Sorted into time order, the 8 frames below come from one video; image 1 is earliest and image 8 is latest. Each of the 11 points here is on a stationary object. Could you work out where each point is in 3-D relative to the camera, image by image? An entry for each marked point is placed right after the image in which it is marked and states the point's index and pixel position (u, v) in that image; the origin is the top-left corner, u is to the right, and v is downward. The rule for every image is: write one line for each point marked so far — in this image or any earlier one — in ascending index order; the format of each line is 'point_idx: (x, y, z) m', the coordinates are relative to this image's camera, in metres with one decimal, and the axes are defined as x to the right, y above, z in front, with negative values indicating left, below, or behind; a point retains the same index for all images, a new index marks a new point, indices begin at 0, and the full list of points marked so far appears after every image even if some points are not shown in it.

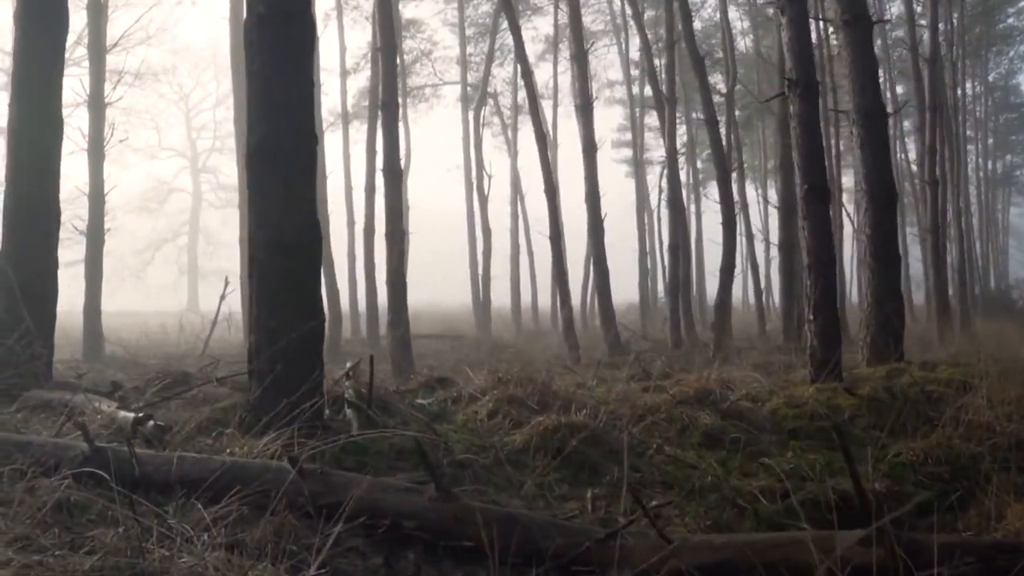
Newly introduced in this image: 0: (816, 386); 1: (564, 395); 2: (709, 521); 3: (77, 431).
0: (+2.8, -0.9, +8.1) m
1: (+0.4, -0.9, +7.4) m
2: (+1.2, -1.4, +5.4) m
3: (-2.8, -0.9, +5.7) m
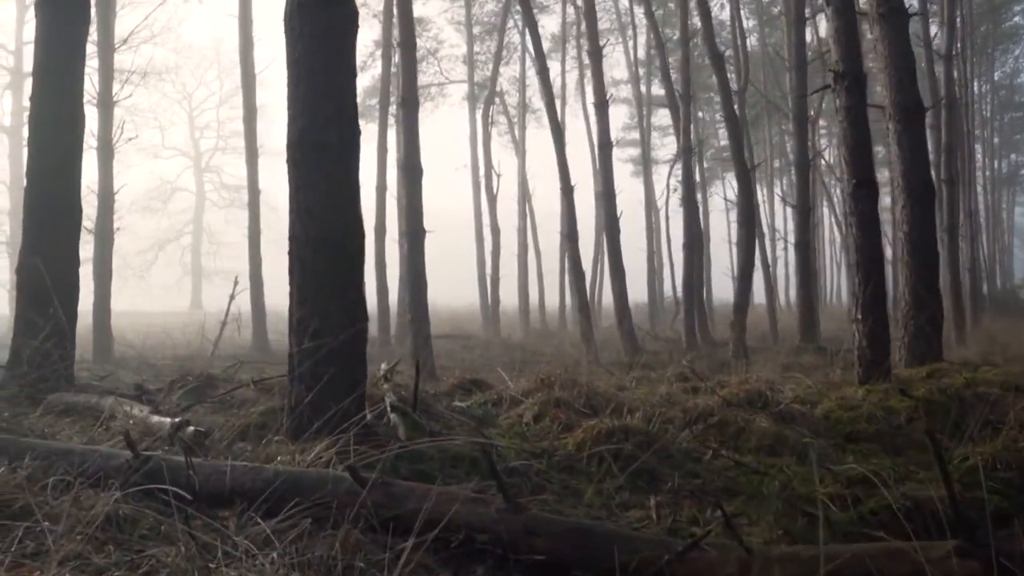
0: (+3.1, -0.9, +7.9) m
1: (+0.8, -0.9, +7.1) m
2: (+1.5, -1.4, +5.1) m
3: (-2.5, -0.9, +5.5) m
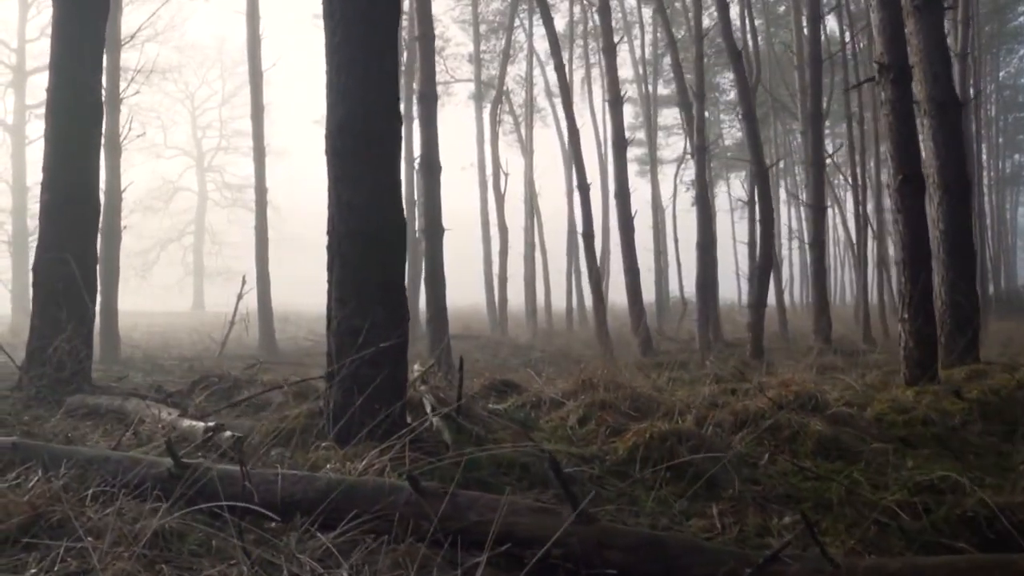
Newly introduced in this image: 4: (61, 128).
0: (+3.4, -0.9, +7.6) m
1: (+1.1, -0.9, +6.8) m
2: (+1.9, -1.3, +4.8) m
3: (-2.2, -0.9, +5.2) m
4: (-4.1, +1.5, +8.2) m
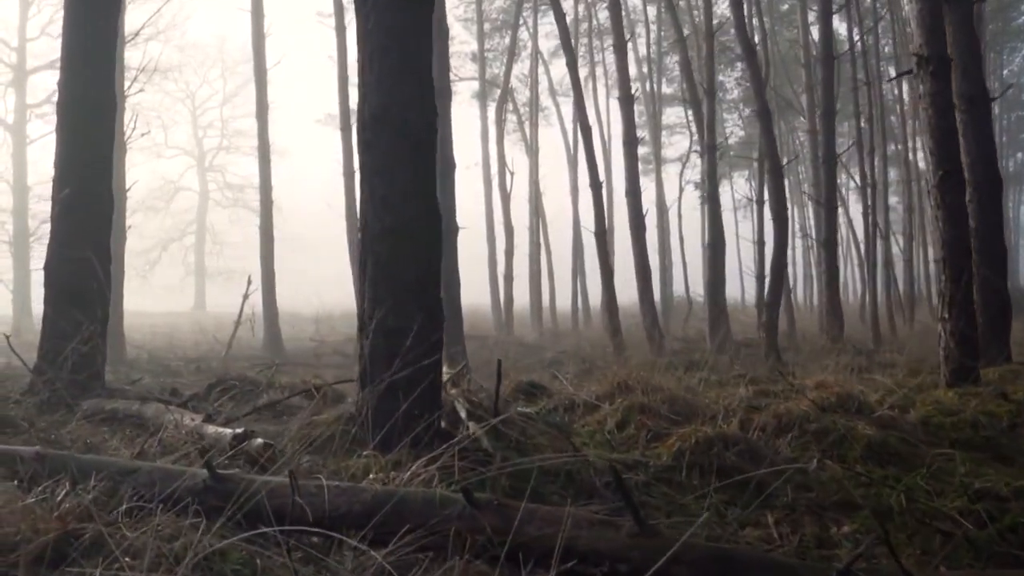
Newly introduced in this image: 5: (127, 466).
0: (+3.7, -0.9, +7.3) m
1: (+1.3, -0.9, +6.6) m
2: (+2.1, -1.3, +4.6) m
3: (-1.9, -0.9, +4.9) m
4: (-3.8, +1.5, +7.9) m
5: (-1.6, -0.8, +3.8) m
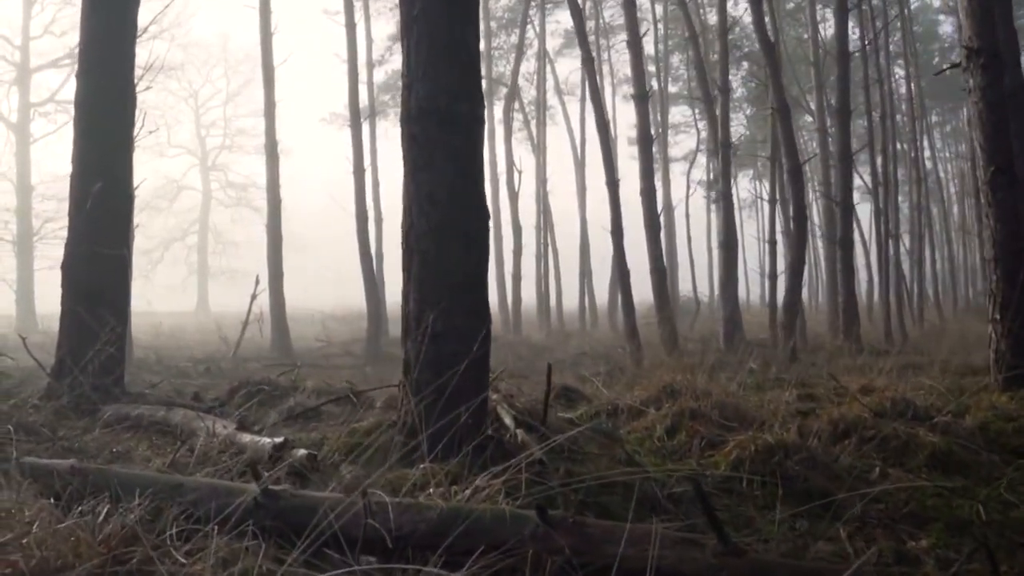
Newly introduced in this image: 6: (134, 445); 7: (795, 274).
0: (+4.0, -0.9, +7.1) m
1: (+1.6, -0.9, +6.3) m
2: (+2.4, -1.3, +4.3) m
3: (-1.6, -0.9, +4.7) m
4: (-3.6, +1.5, +7.6) m
5: (-1.4, -0.8, +3.5) m
6: (-2.3, -1.0, +5.5) m
7: (+5.7, +0.3, +17.8) m
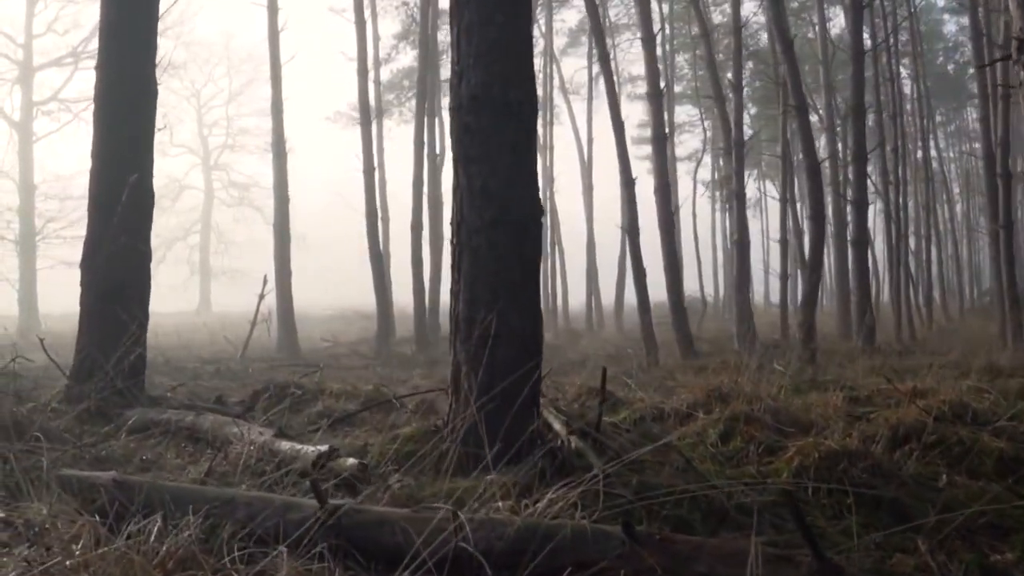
0: (+4.3, -0.9, +6.8) m
1: (+1.9, -0.9, +6.1) m
2: (+2.7, -1.3, +4.0) m
3: (-1.3, -0.9, +4.4) m
4: (-3.3, +1.5, +7.4) m
5: (-1.1, -0.8, +3.3) m
6: (-2.0, -1.0, +5.2) m
7: (+6.0, +0.3, +17.6) m
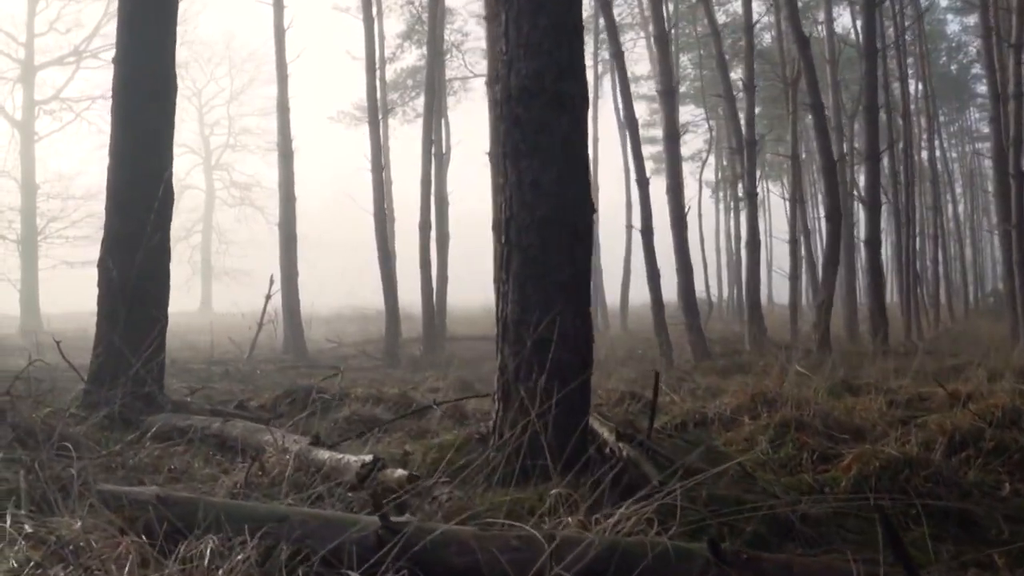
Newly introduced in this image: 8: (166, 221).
0: (+4.5, -0.9, +6.6) m
1: (+2.2, -0.9, +5.8) m
2: (+2.9, -1.3, +3.8) m
3: (-1.1, -0.9, +4.2) m
4: (-3.0, +1.5, +7.1) m
5: (-0.8, -0.8, +3.1) m
6: (-1.8, -1.0, +5.0) m
7: (+6.2, +0.3, +17.4) m
8: (-2.9, +0.5, +7.0) m
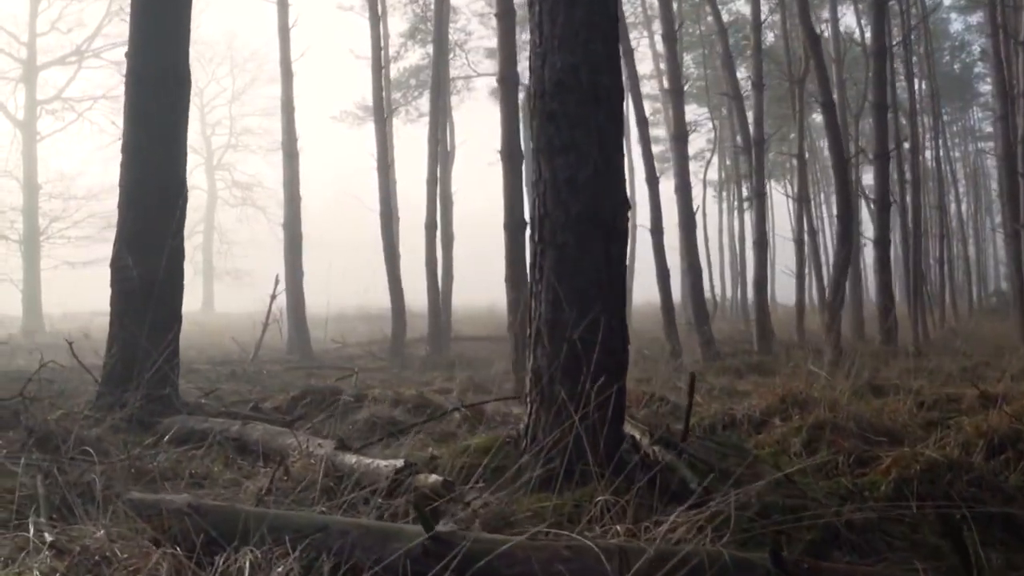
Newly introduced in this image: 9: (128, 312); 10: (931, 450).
0: (+4.7, -0.8, +6.4) m
1: (+2.3, -0.9, +5.7) m
2: (+3.1, -1.3, +3.7) m
3: (-0.9, -0.9, +4.0) m
4: (-2.9, +1.5, +7.0) m
5: (-0.6, -0.8, +2.9) m
6: (-1.6, -1.0, +4.8) m
7: (+6.4, +0.3, +17.2) m
8: (-2.7, +0.5, +6.9) m
9: (-2.9, -0.2, +6.8) m
10: (+2.4, -0.9, +5.0) m
